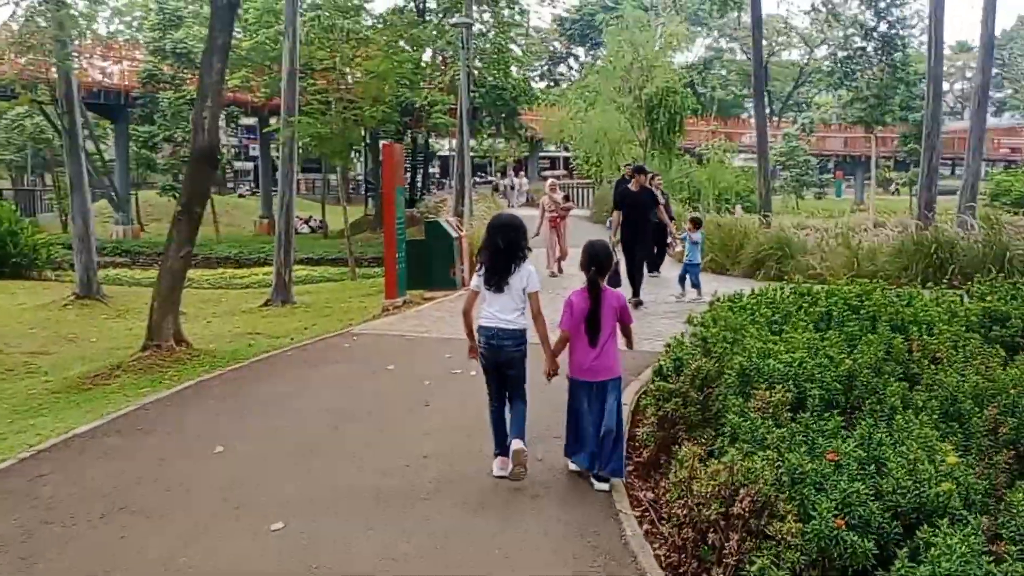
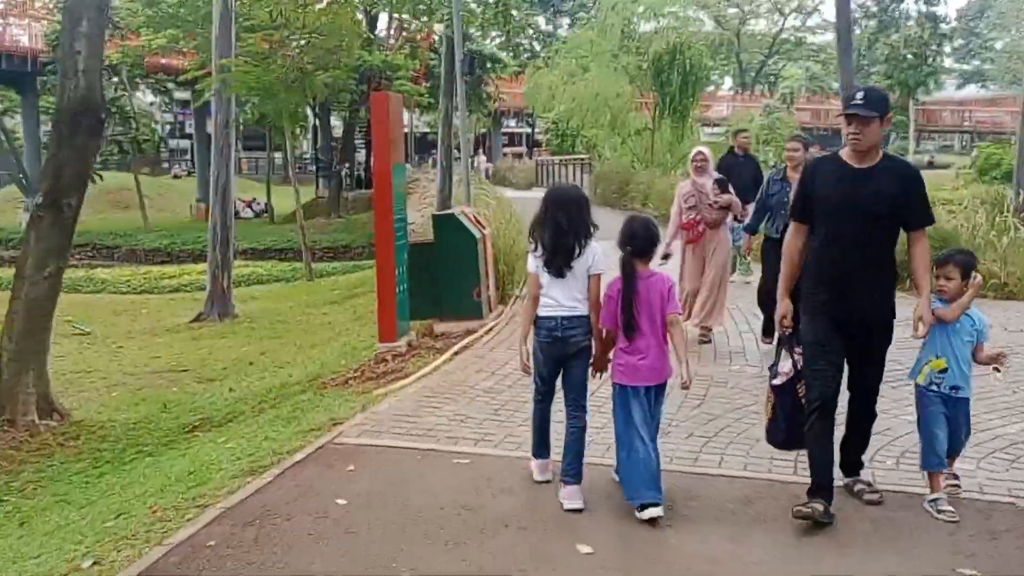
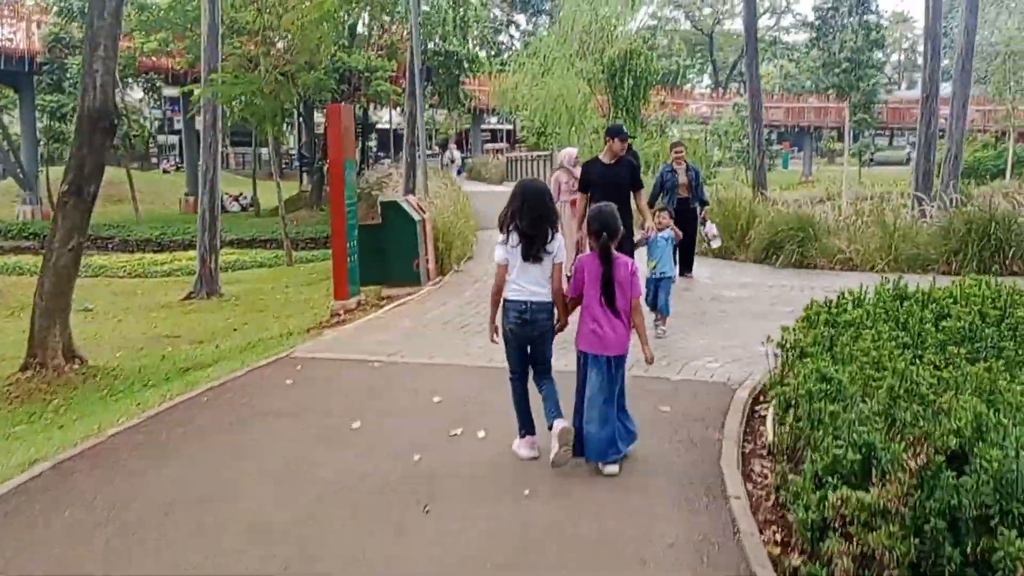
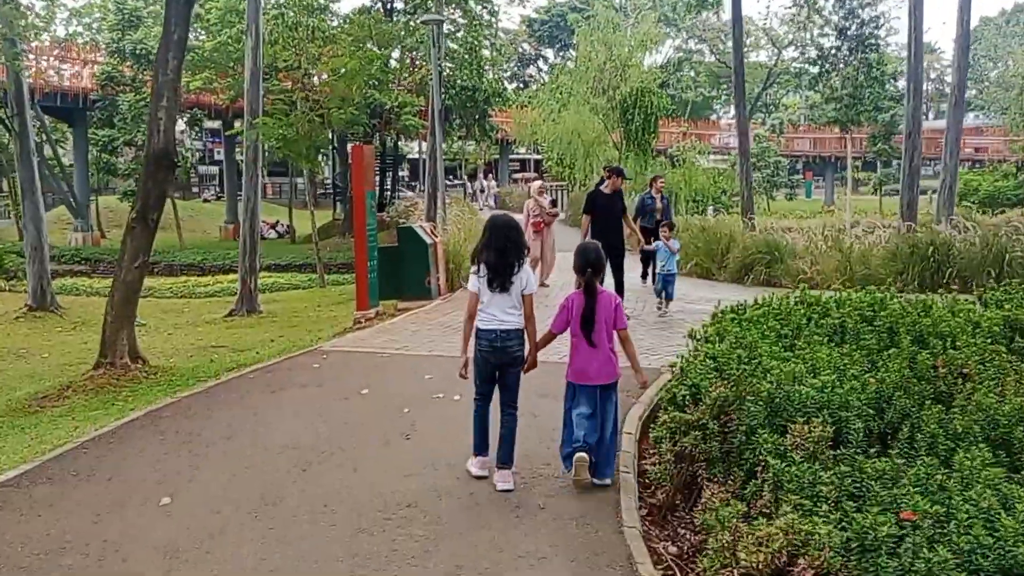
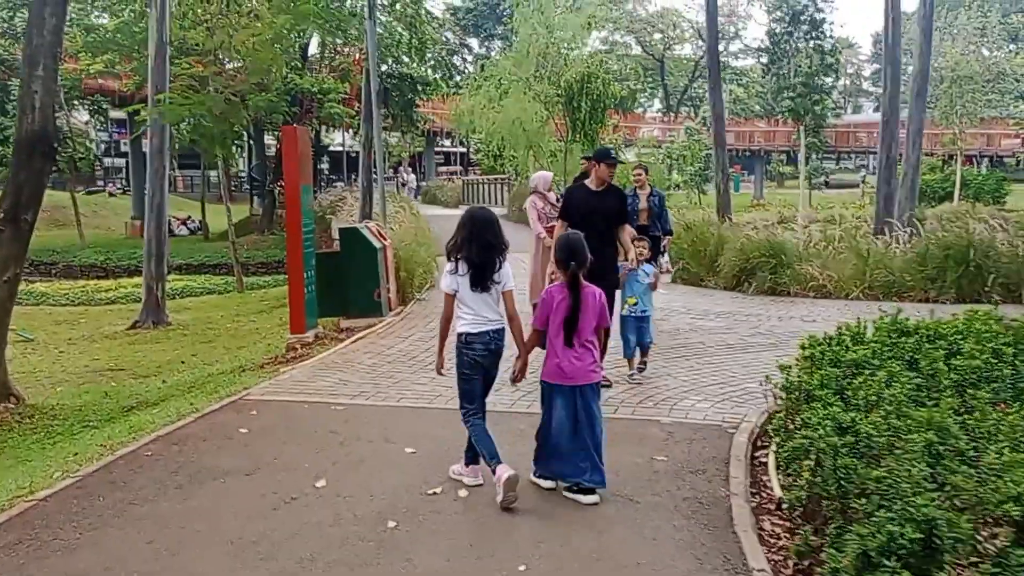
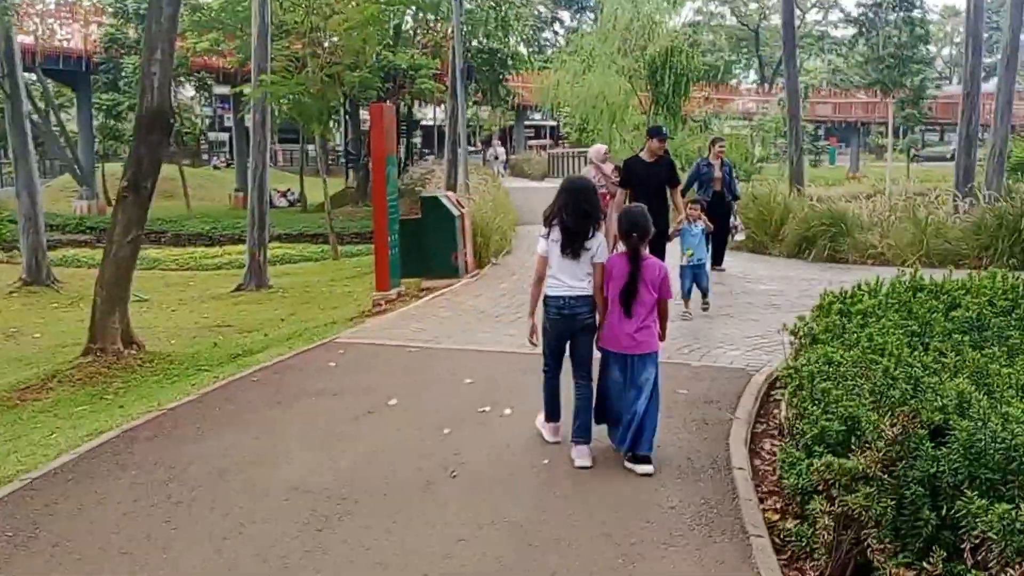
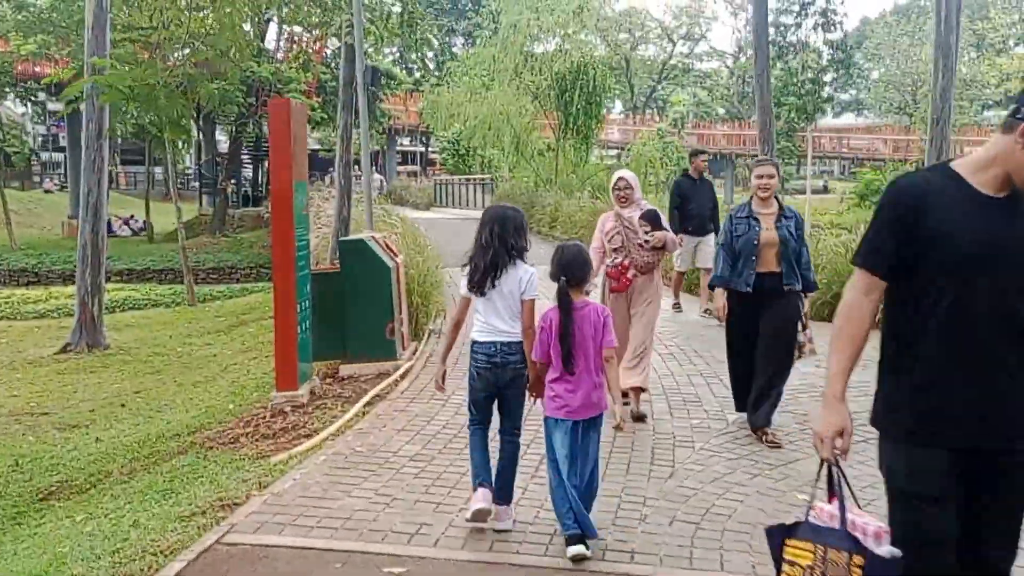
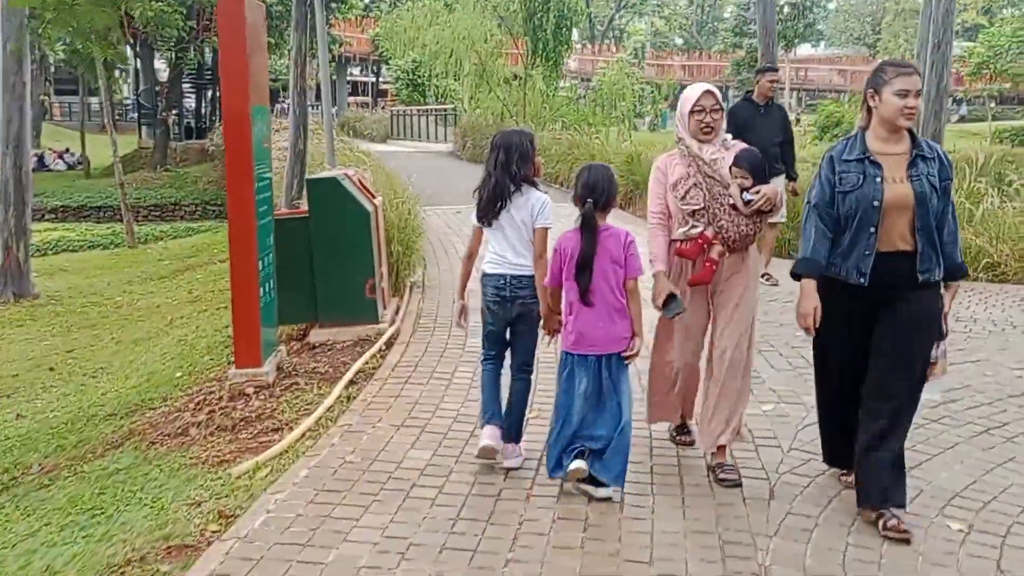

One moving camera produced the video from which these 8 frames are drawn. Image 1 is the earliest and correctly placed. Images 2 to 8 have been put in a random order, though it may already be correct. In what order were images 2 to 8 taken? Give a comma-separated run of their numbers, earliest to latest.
4, 6, 3, 5, 2, 7, 8
